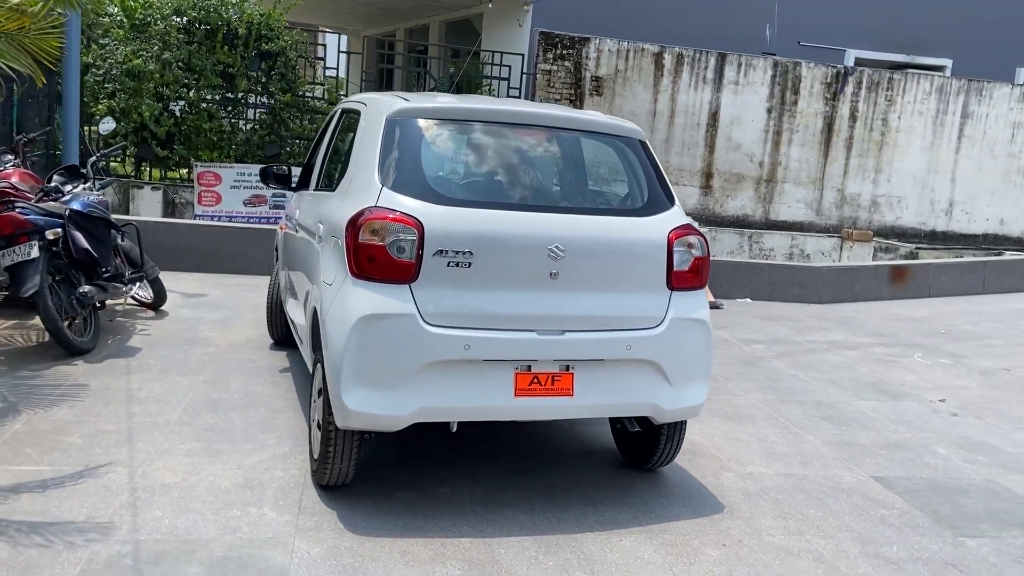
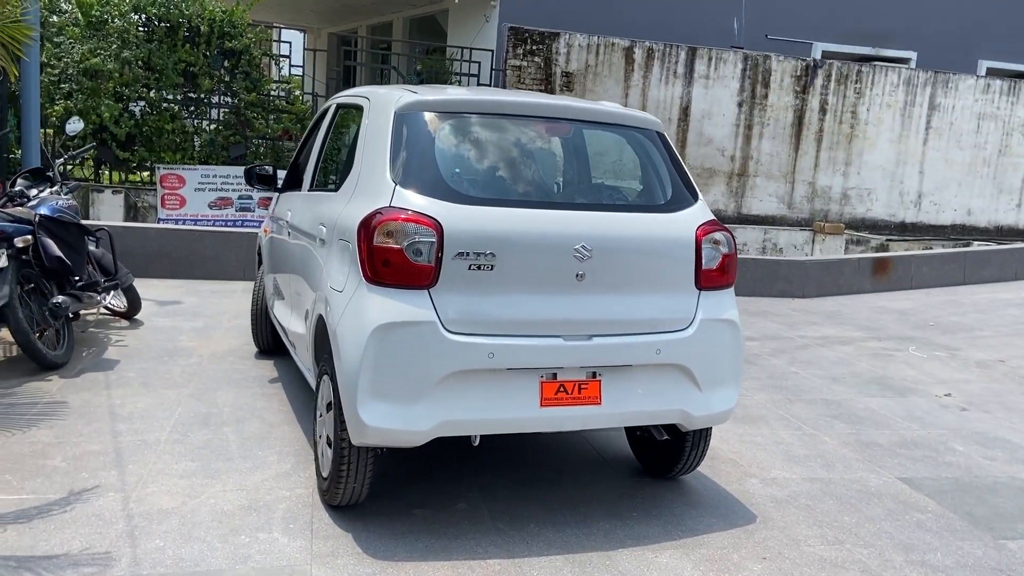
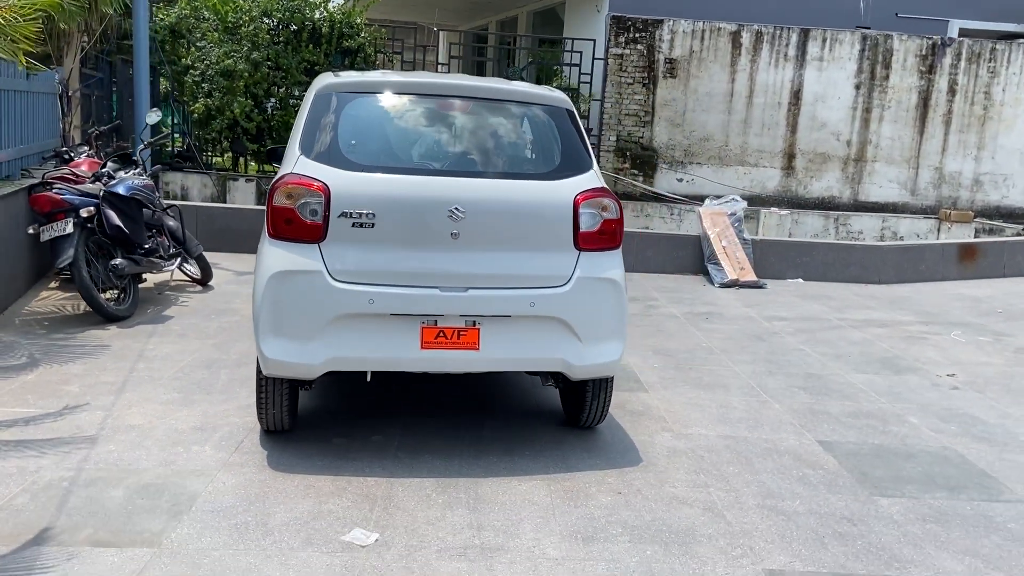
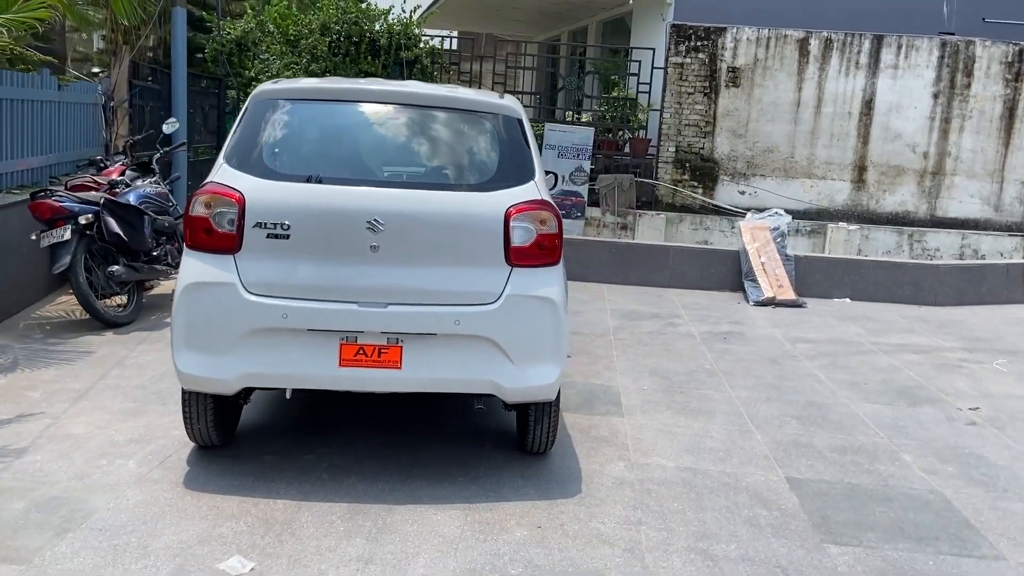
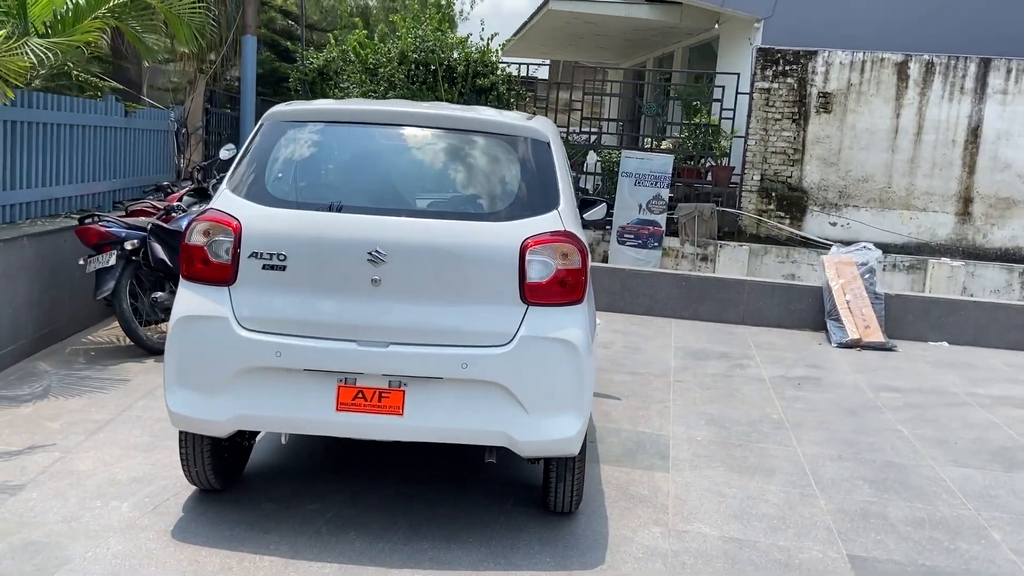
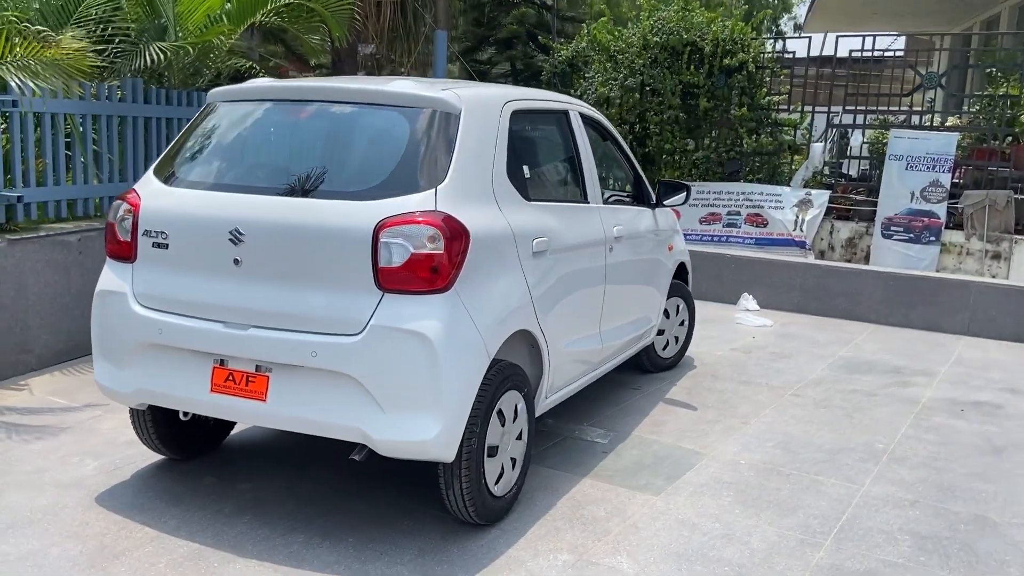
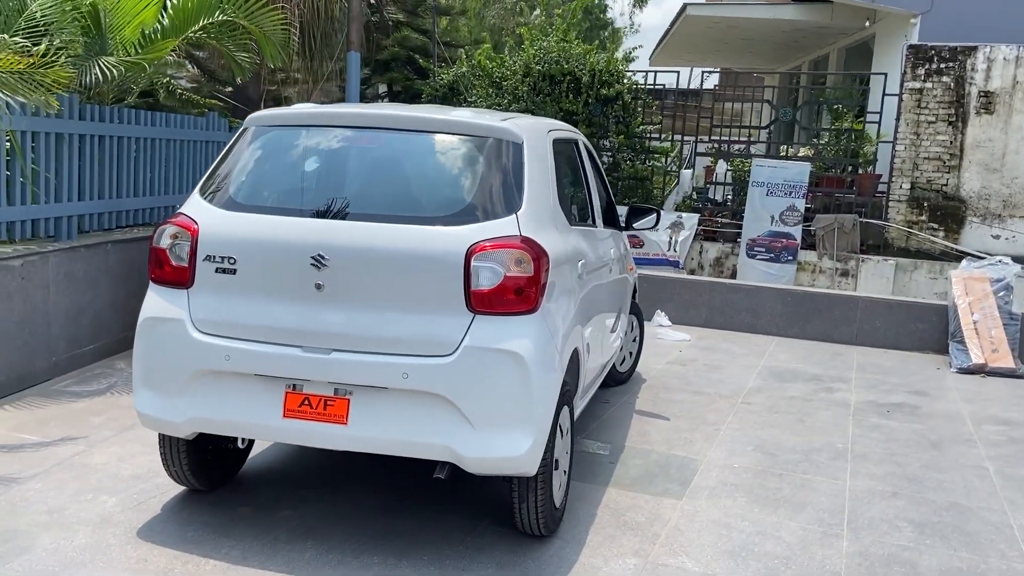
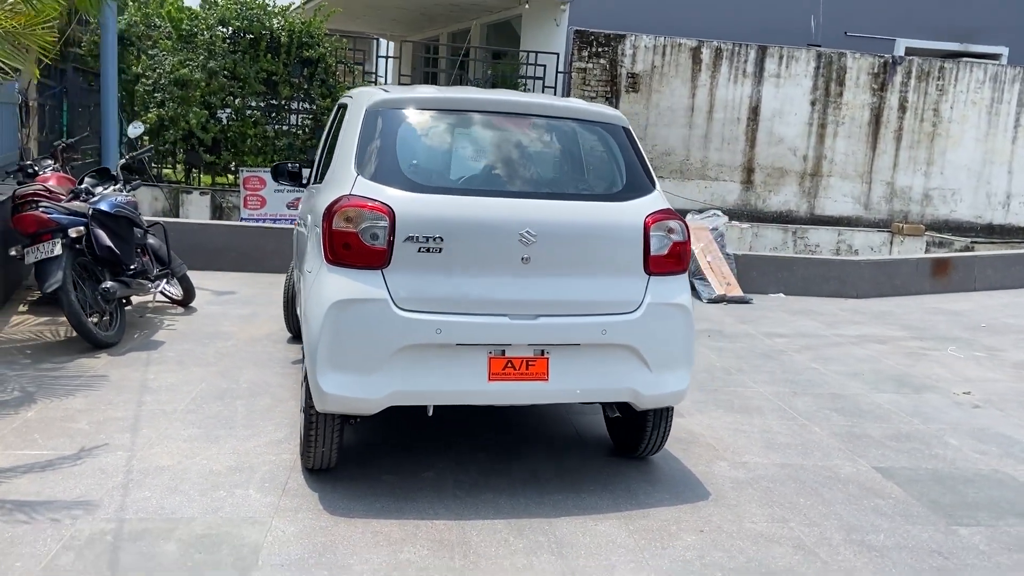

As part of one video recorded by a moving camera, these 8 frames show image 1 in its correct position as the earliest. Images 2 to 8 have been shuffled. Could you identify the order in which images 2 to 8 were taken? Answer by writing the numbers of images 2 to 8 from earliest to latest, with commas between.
2, 8, 3, 4, 5, 7, 6
